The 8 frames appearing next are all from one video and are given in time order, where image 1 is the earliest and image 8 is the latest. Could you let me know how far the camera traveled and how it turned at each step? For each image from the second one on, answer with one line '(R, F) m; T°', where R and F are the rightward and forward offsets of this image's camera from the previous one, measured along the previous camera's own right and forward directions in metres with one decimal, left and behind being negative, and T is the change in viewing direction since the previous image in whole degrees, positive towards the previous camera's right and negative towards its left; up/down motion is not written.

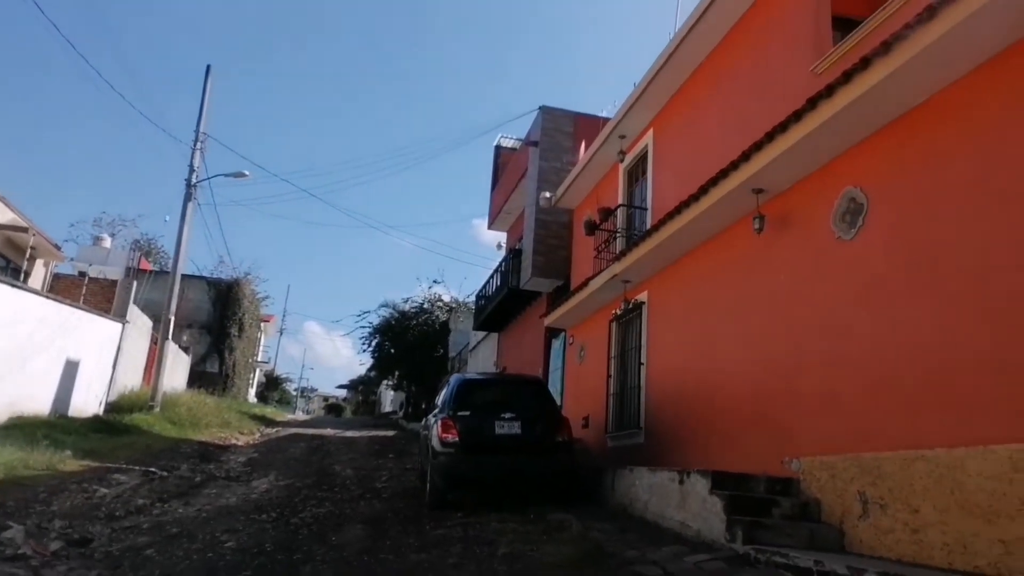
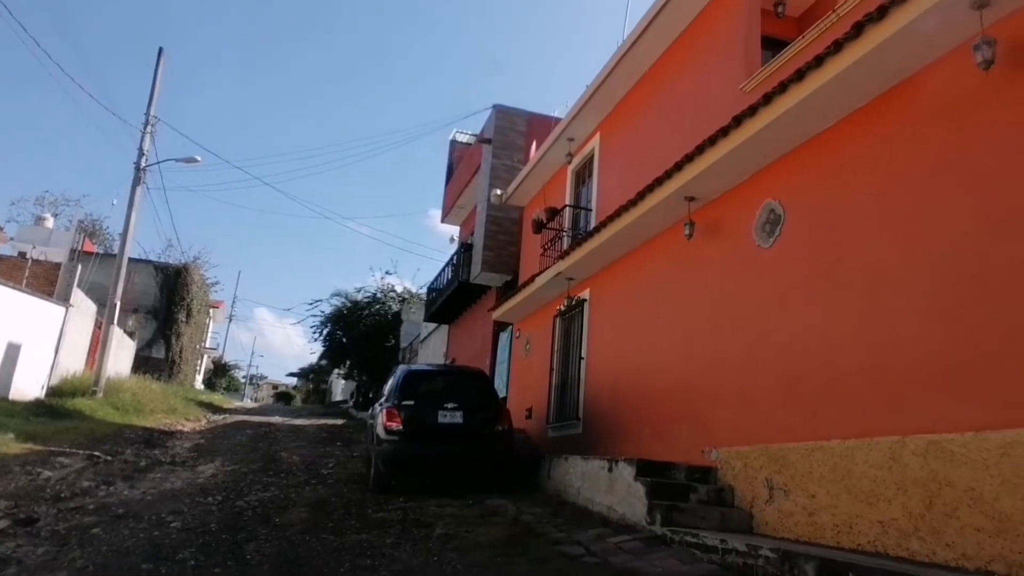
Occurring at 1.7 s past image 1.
(+0.1, -0.4) m; +4°
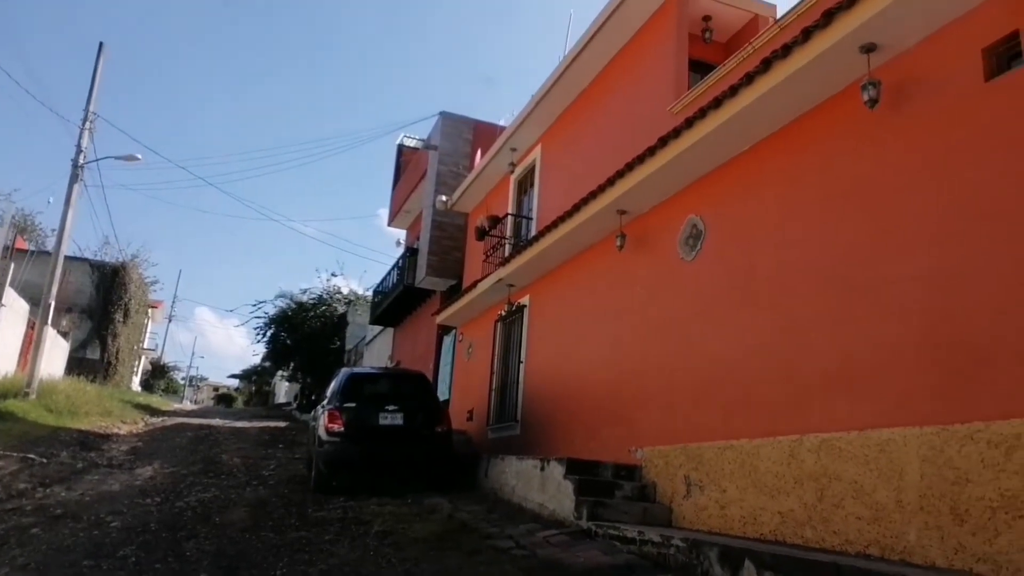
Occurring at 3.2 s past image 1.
(+0.1, -0.3) m; +4°
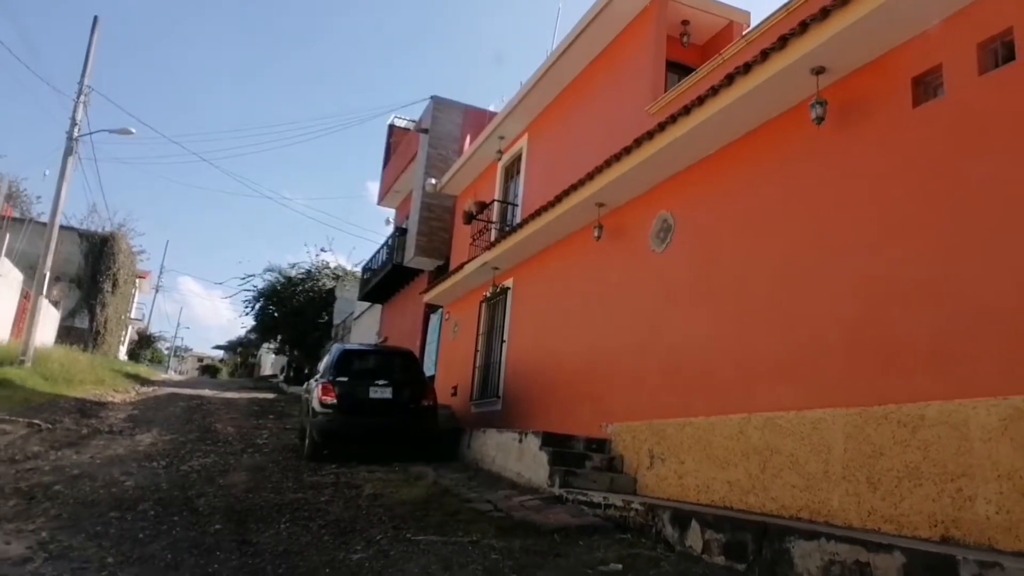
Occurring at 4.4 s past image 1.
(0.0, -0.6) m; +1°
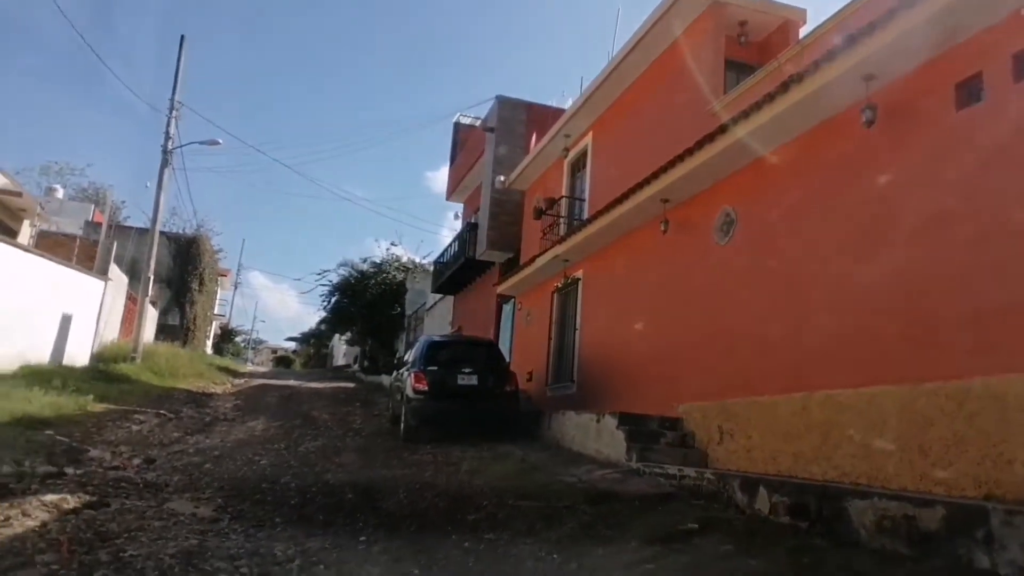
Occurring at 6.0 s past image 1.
(-0.2, -0.8) m; -5°
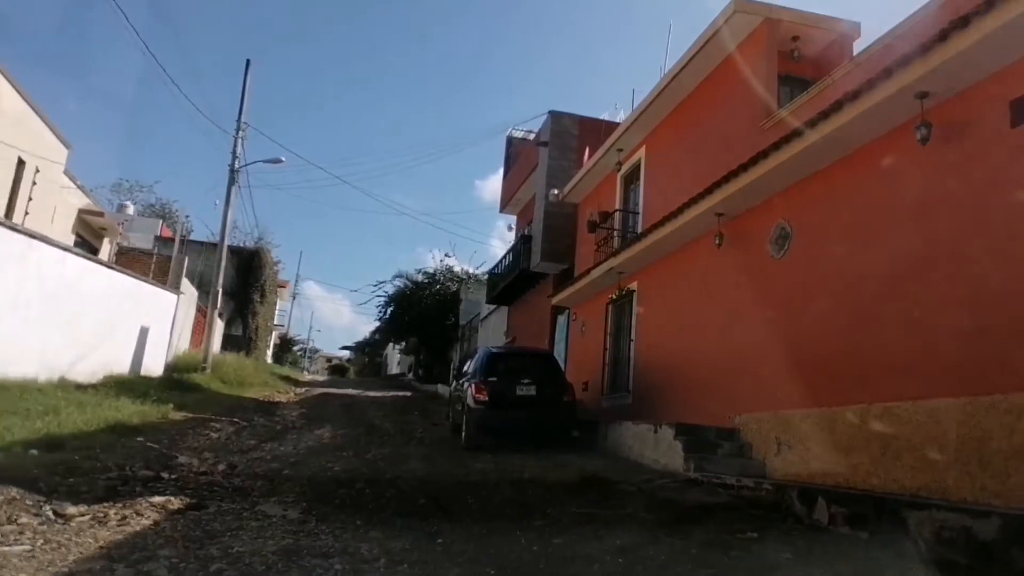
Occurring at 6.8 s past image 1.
(-0.1, -0.3) m; -4°
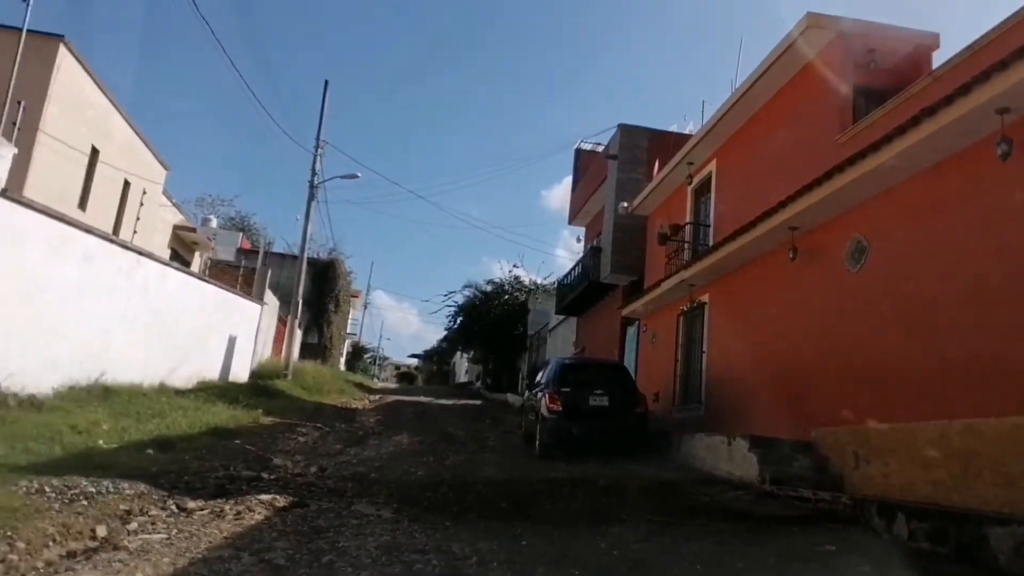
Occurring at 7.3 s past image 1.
(-0.1, -0.3) m; -5°
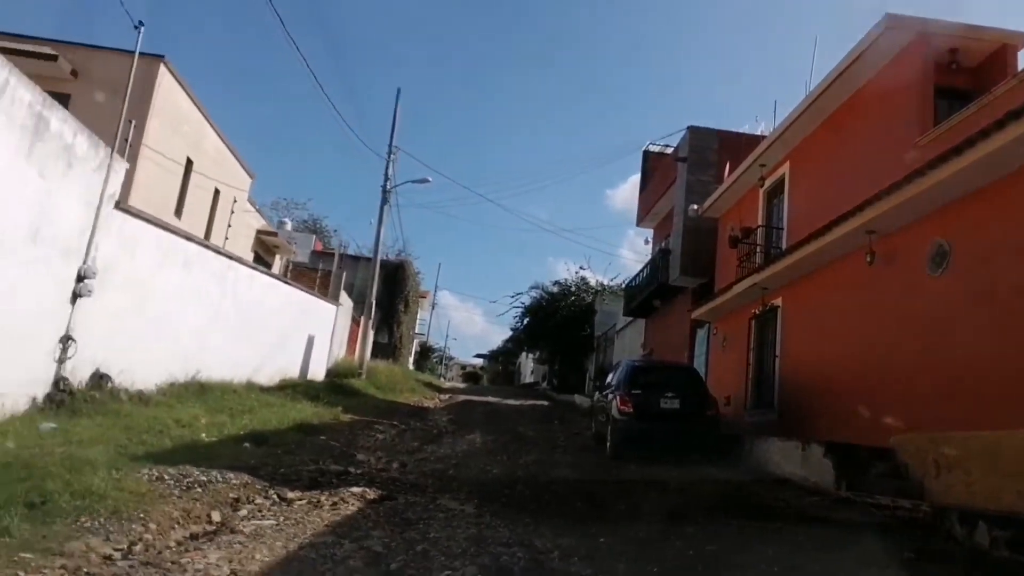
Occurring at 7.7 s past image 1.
(-0.1, -0.2) m; -5°
